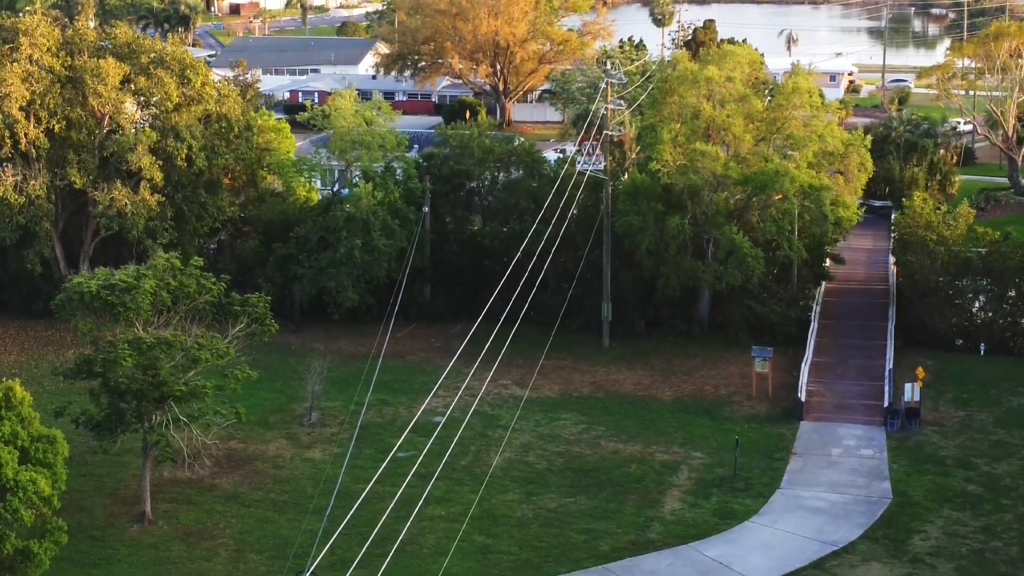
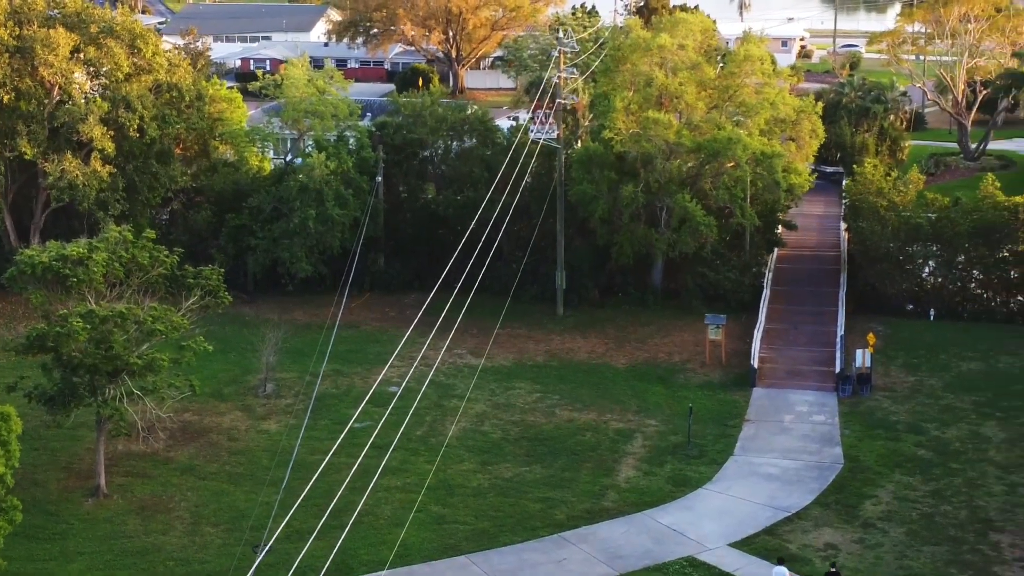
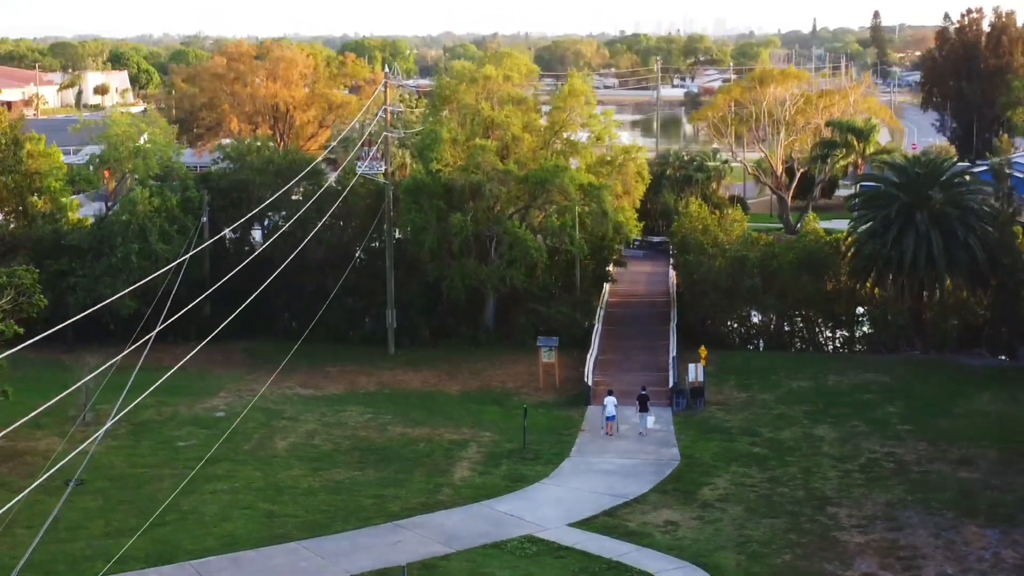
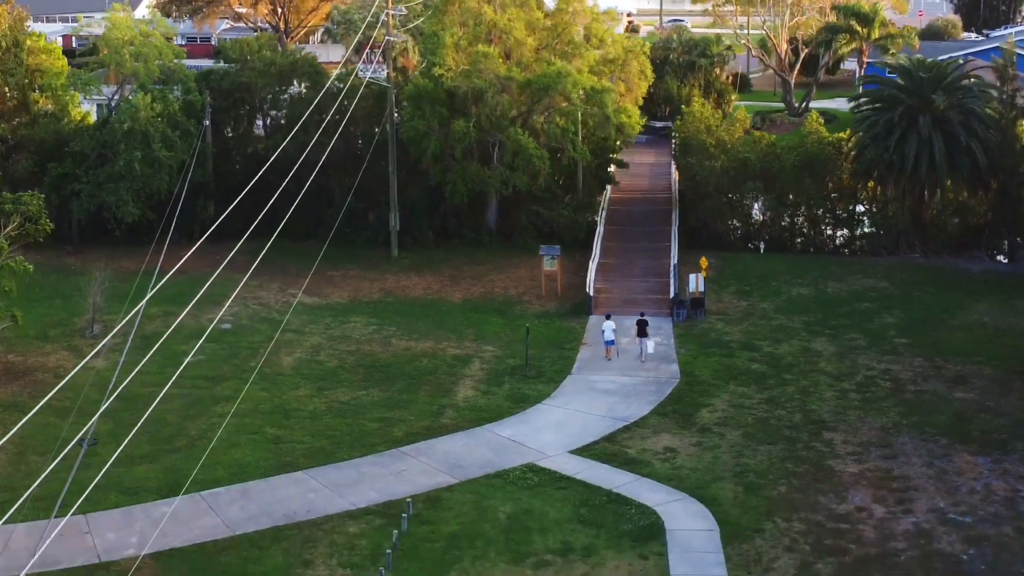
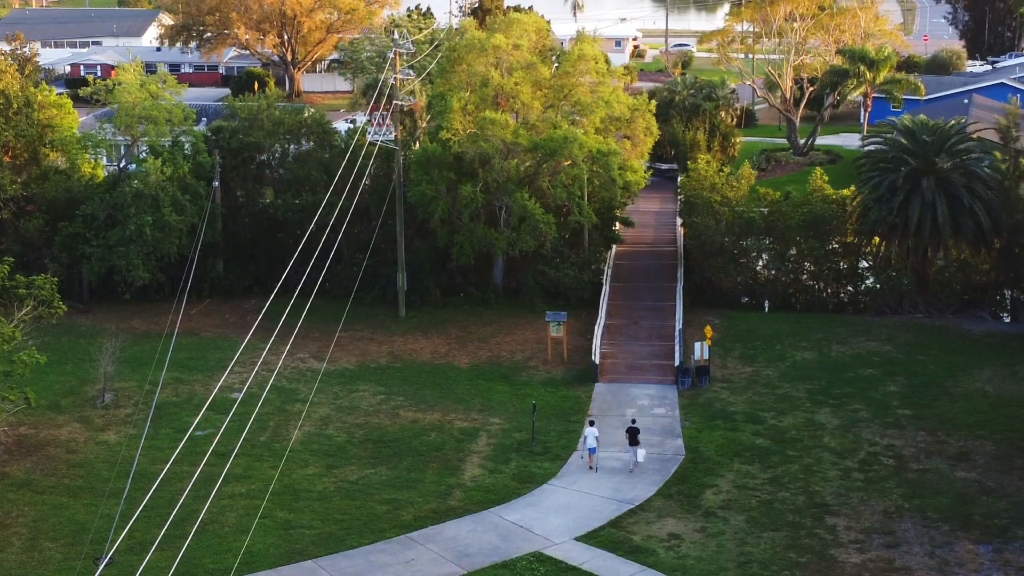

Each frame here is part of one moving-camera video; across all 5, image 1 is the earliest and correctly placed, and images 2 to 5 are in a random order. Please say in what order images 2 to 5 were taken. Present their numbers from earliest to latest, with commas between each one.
2, 5, 4, 3
